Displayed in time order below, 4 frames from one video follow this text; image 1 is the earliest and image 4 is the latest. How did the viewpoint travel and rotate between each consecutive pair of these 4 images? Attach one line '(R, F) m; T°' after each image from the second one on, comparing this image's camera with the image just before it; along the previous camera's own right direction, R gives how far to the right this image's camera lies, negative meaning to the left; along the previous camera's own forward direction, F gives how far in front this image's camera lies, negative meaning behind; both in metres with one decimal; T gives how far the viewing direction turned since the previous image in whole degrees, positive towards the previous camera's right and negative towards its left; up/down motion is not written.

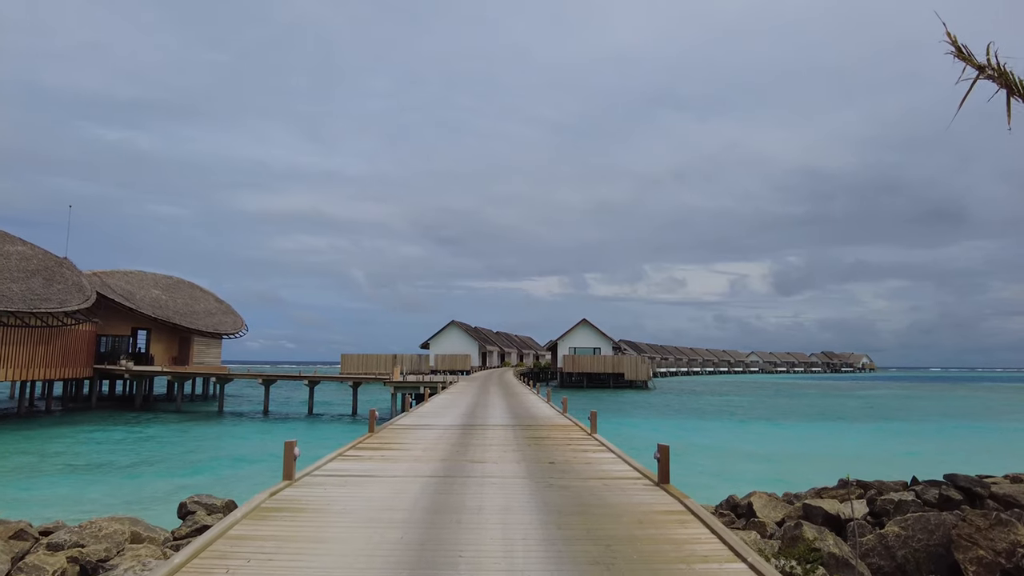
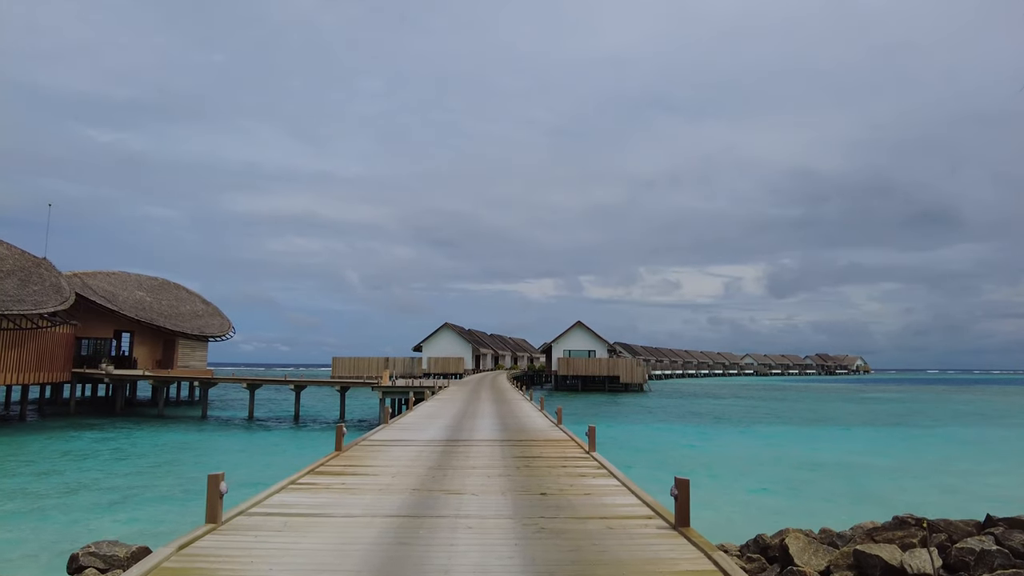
(+0.1, +0.7) m; 0°
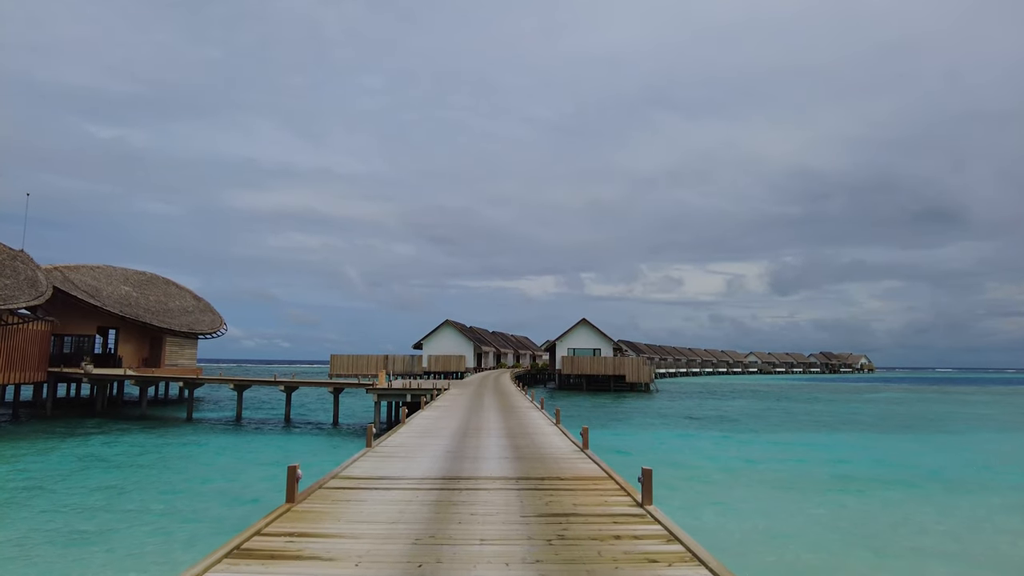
(-0.1, +1.4) m; 0°
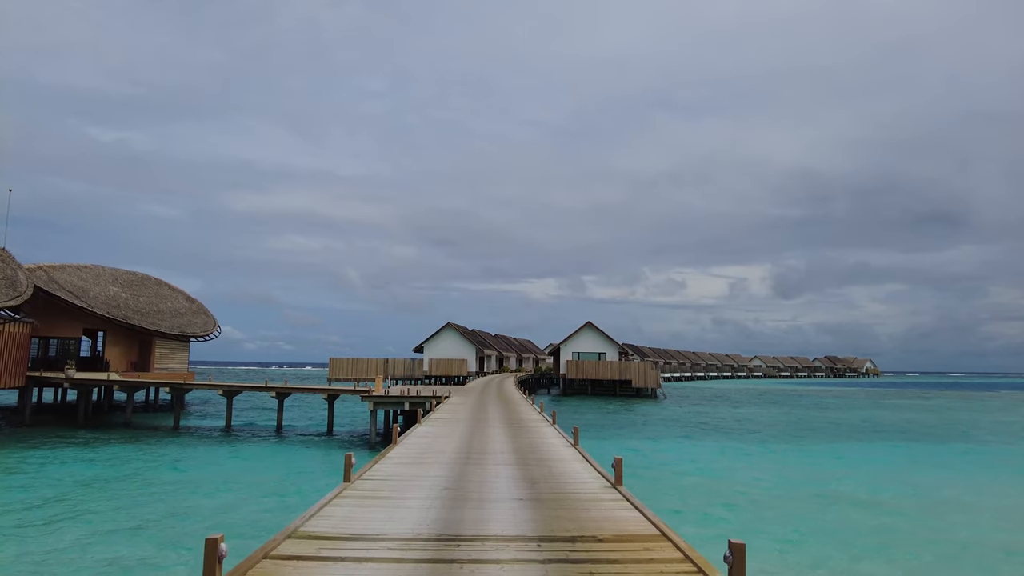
(-0.1, +1.2) m; 0°
